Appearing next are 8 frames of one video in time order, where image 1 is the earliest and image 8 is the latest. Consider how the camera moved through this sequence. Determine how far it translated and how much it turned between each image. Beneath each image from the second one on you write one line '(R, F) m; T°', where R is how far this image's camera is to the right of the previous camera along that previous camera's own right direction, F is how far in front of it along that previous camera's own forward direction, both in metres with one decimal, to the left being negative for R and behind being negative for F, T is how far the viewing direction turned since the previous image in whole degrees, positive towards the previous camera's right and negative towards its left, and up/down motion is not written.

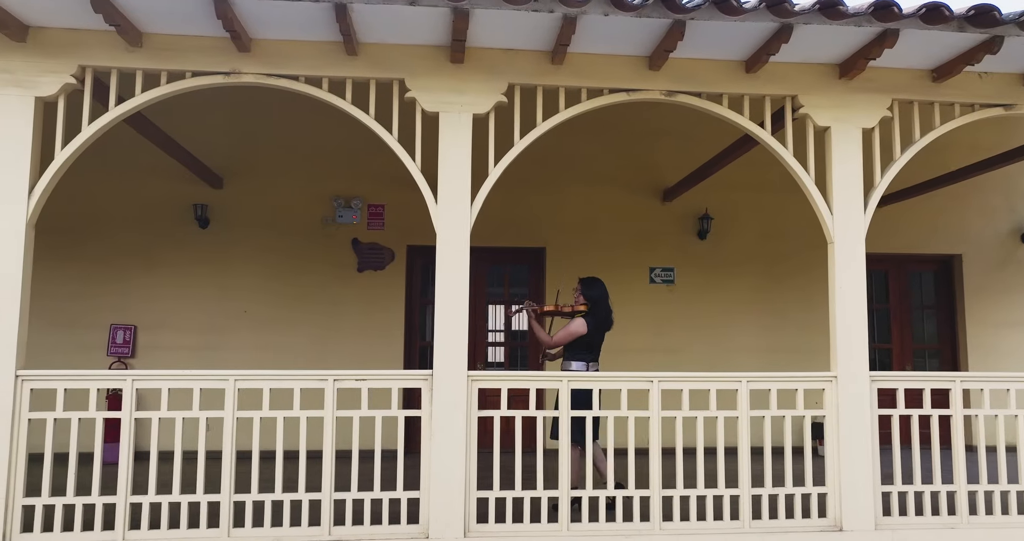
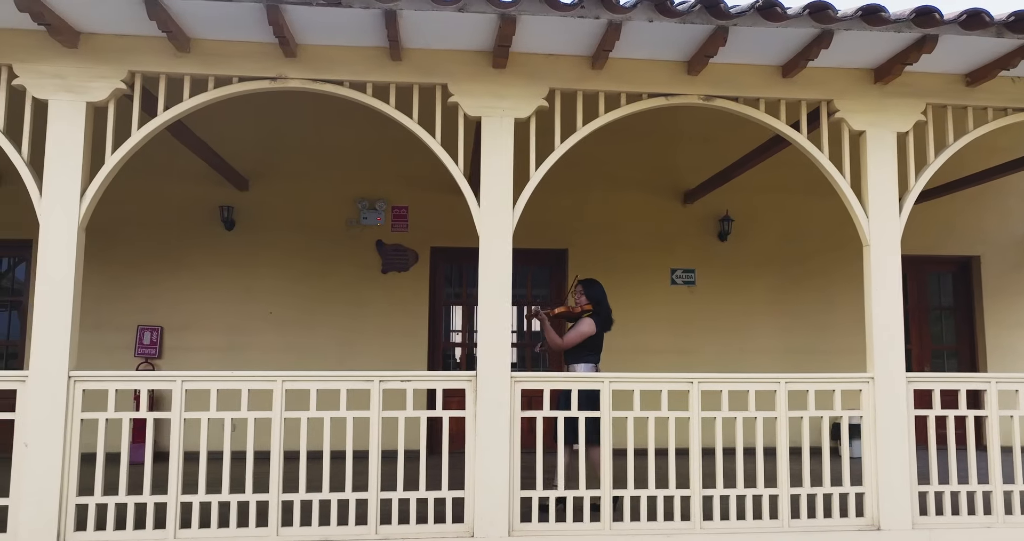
(-0.3, 0.0) m; 0°
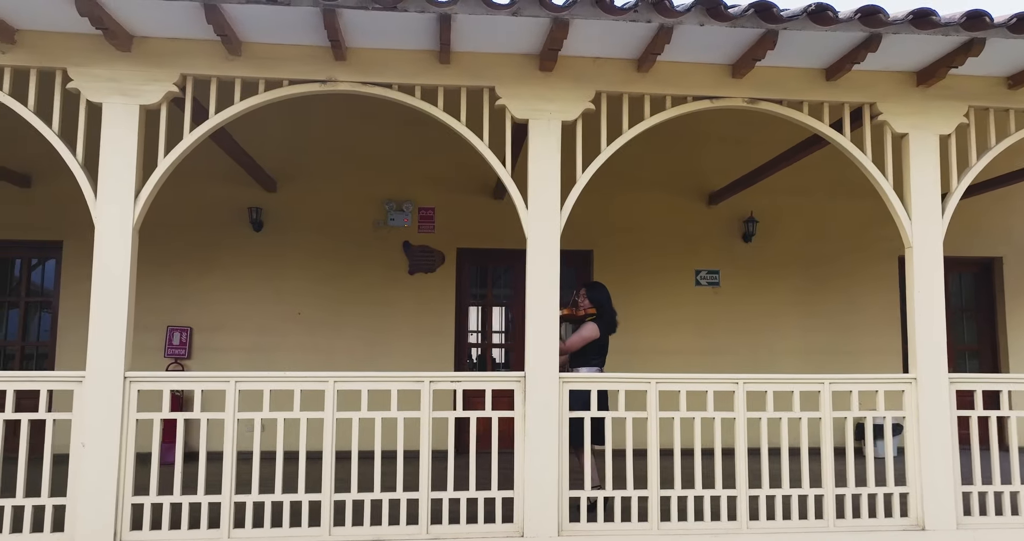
(-0.4, 0.0) m; 0°
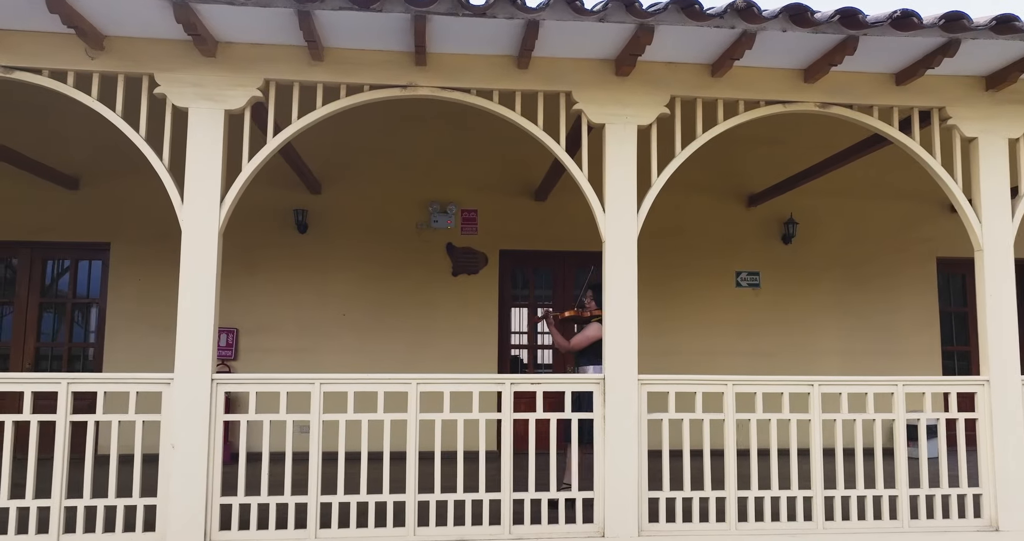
(-0.7, 0.0) m; 0°
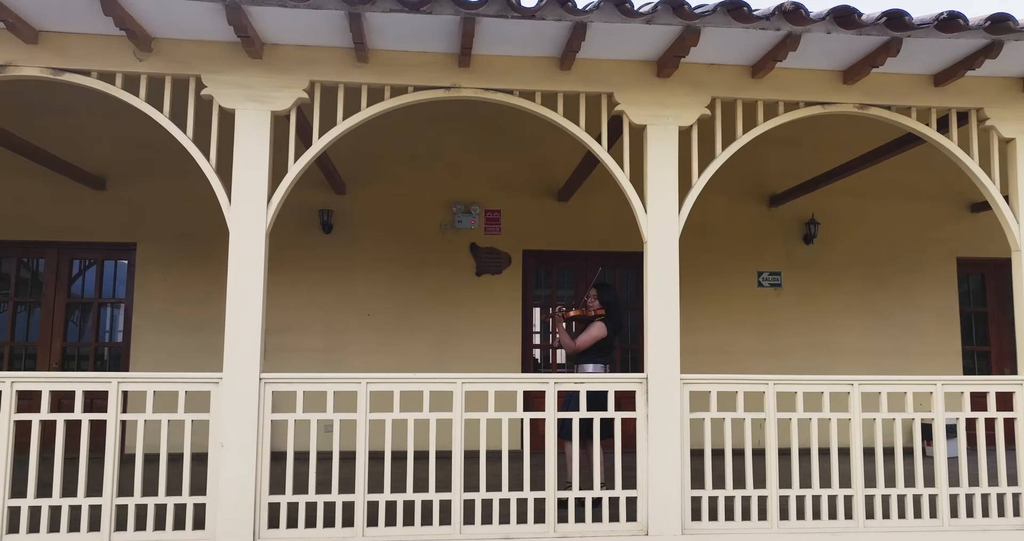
(-0.4, 0.0) m; 0°
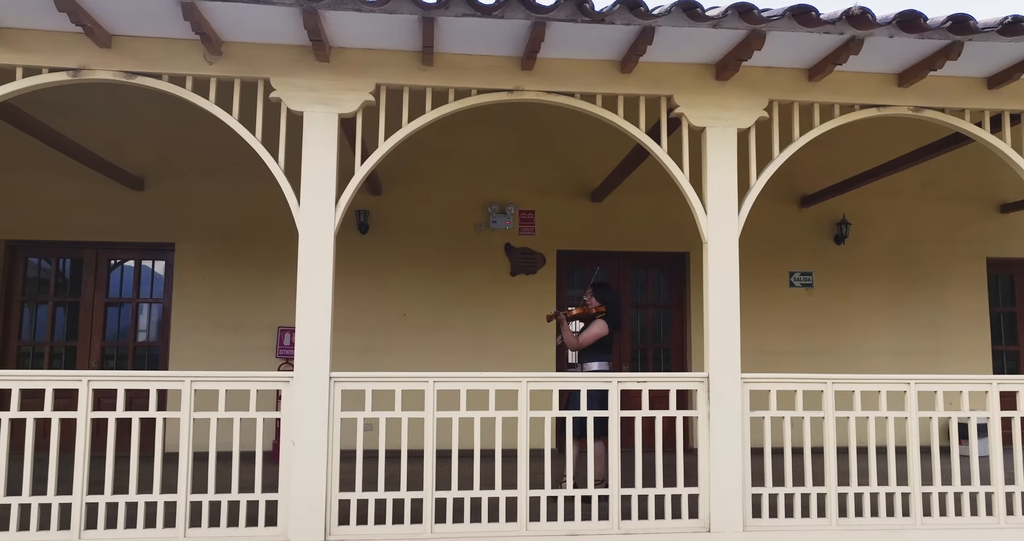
(-0.5, 0.0) m; 0°
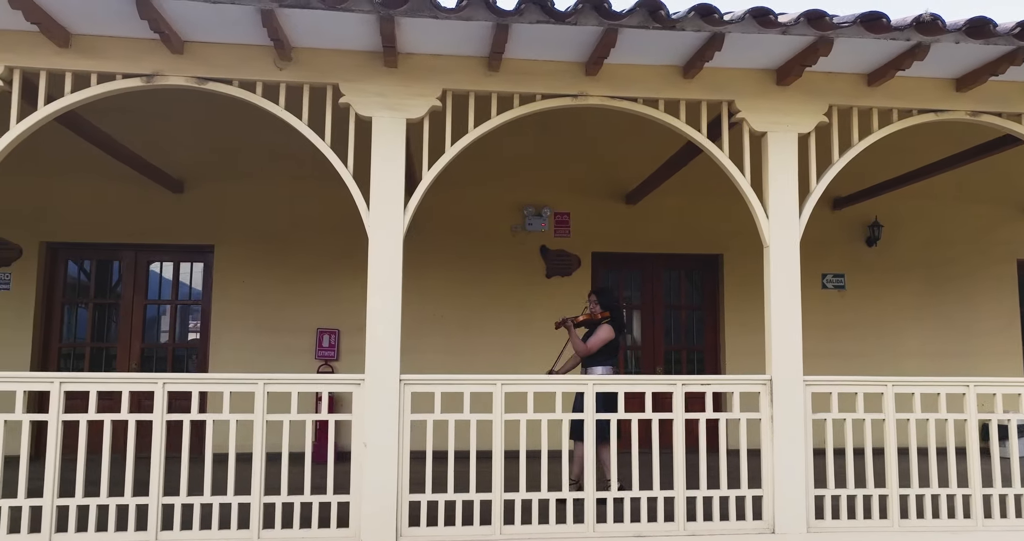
(-0.6, 0.0) m; 0°
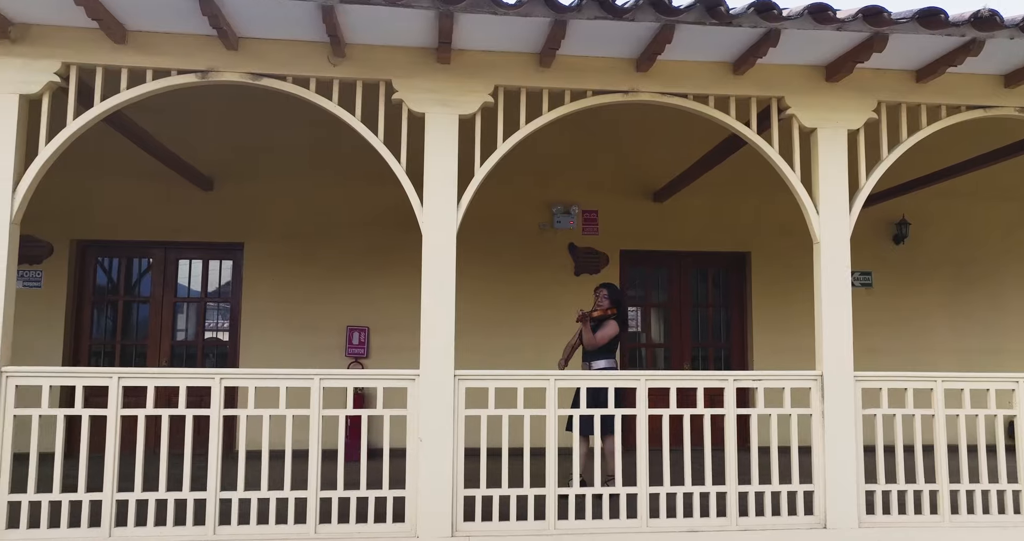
(-0.4, 0.0) m; 0°
